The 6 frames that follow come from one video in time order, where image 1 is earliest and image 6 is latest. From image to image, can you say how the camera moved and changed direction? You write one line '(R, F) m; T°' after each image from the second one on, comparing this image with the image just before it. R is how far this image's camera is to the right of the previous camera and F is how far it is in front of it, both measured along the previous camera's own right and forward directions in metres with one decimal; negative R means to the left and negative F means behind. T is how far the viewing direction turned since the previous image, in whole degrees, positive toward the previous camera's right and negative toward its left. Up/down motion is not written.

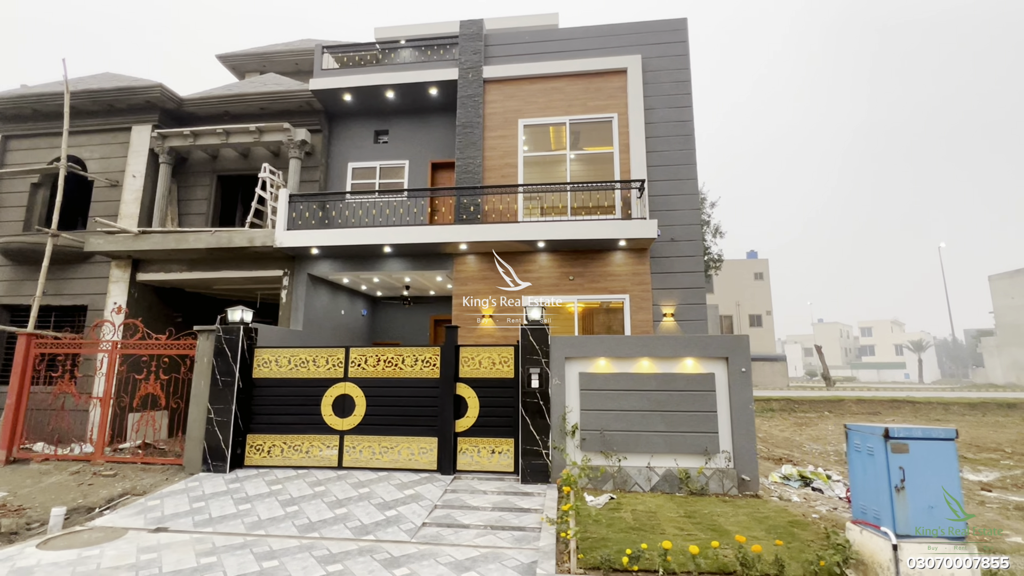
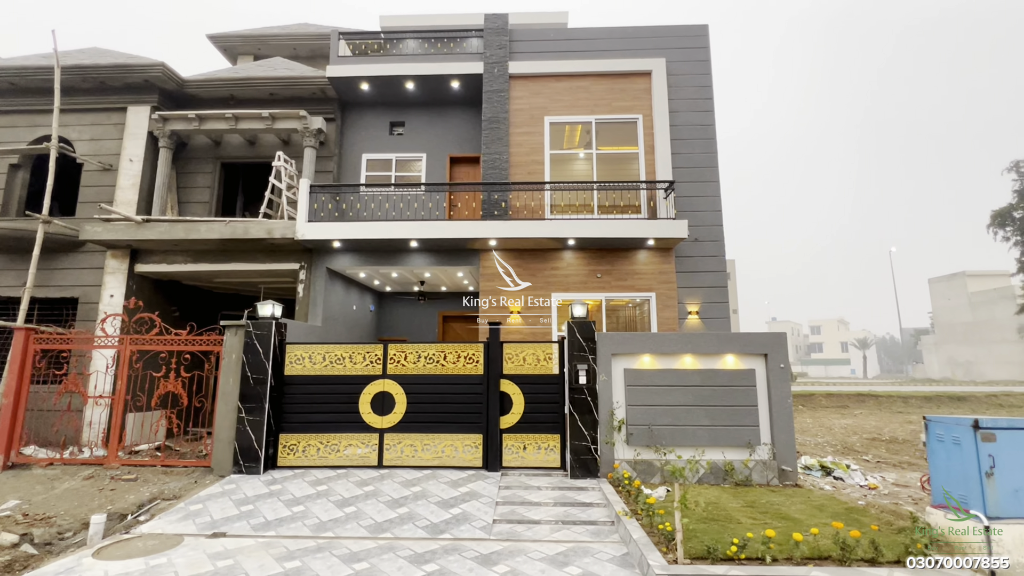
(-0.9, 0.0) m; +4°
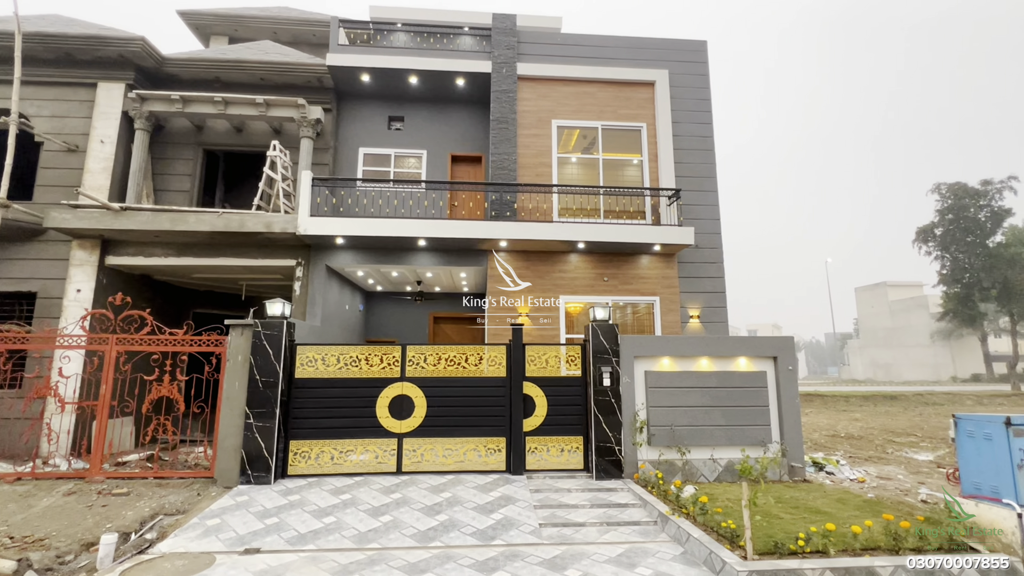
(-0.8, +0.1) m; +6°
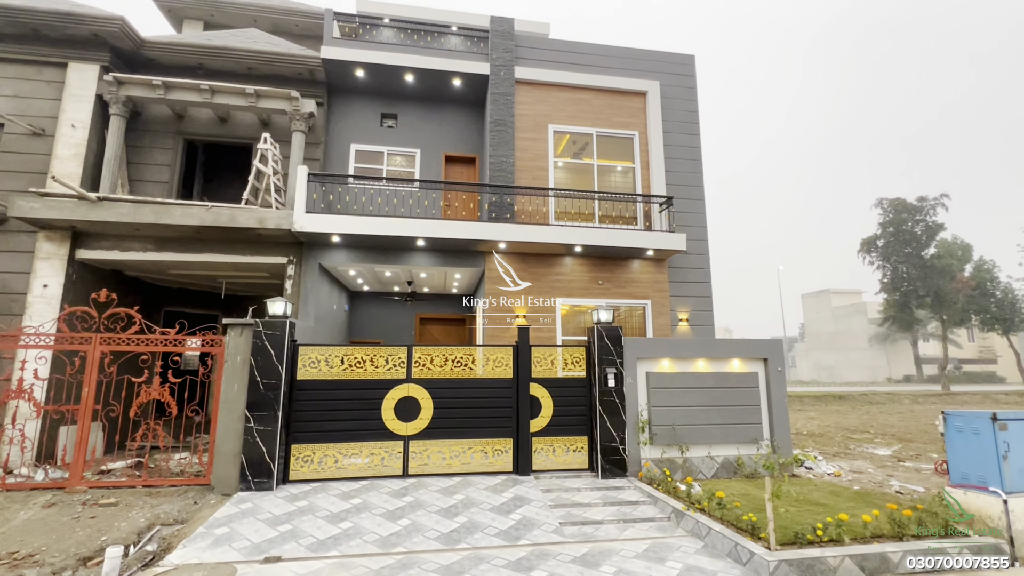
(-0.5, 0.0) m; +5°
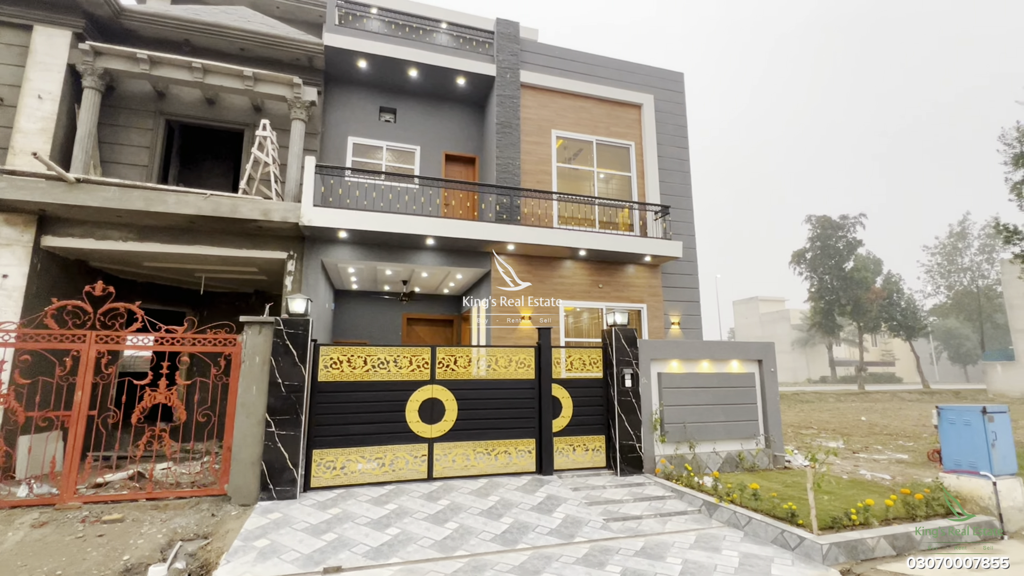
(-0.9, 0.0) m; +7°
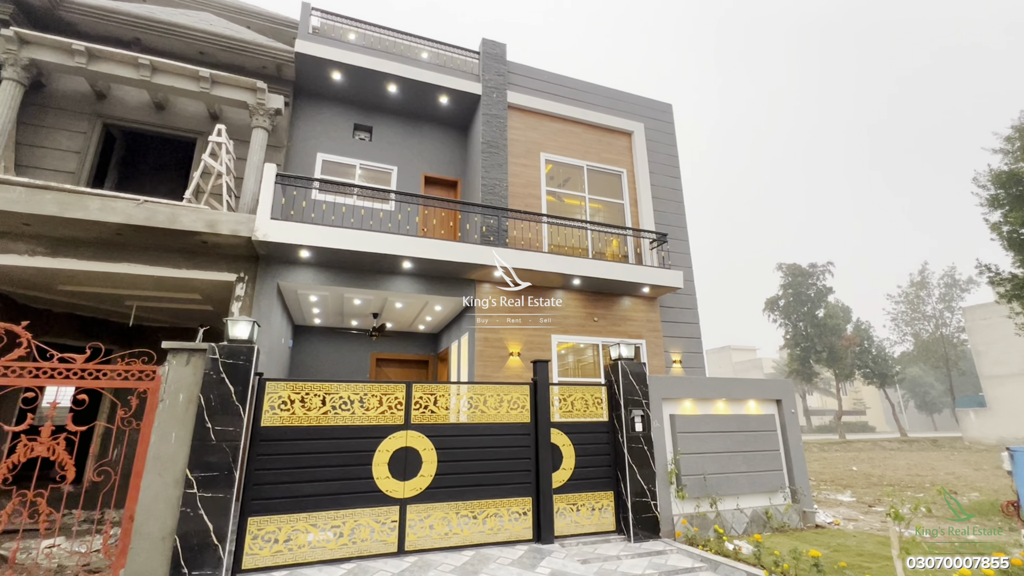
(-0.2, +0.7) m; +3°
